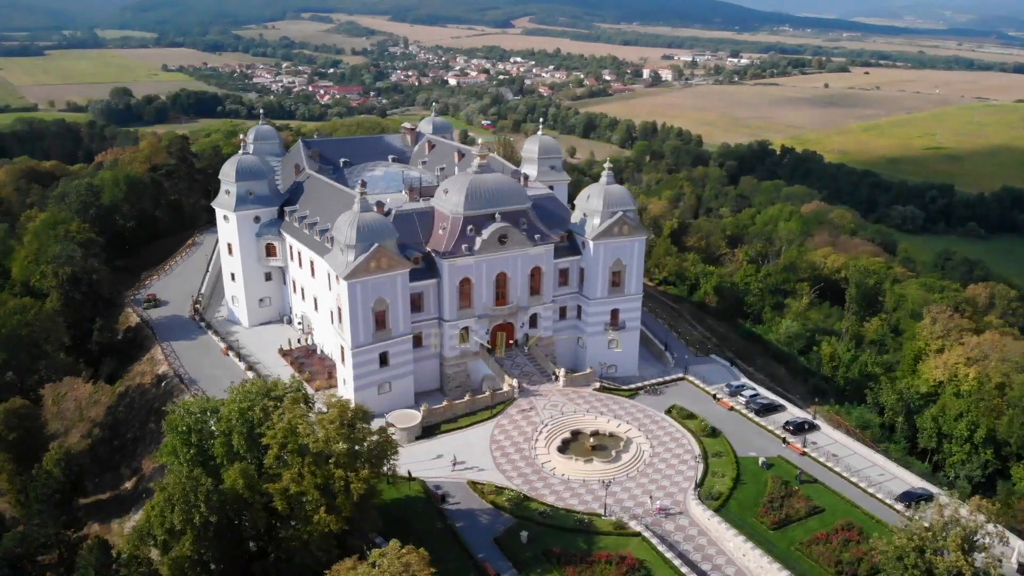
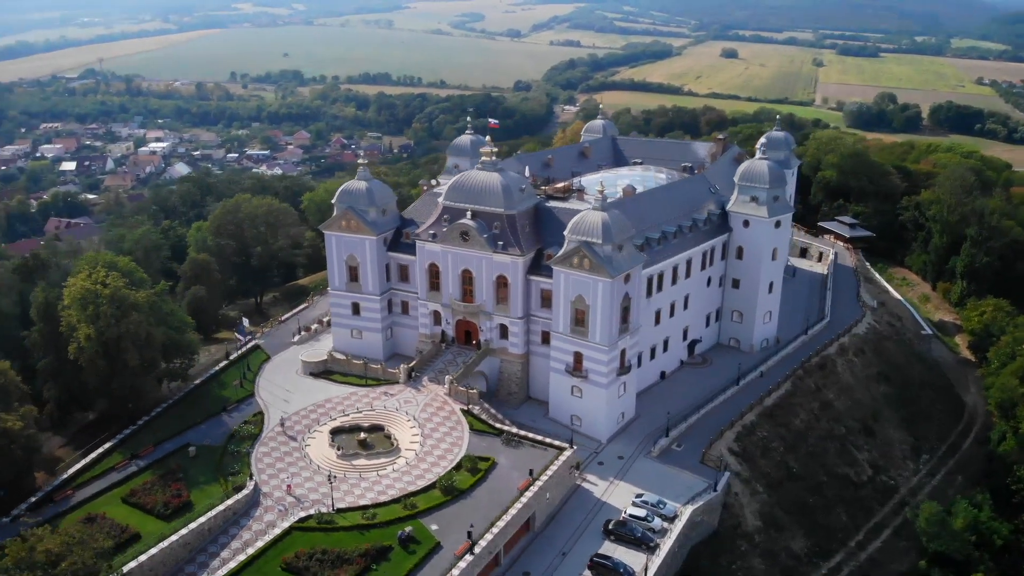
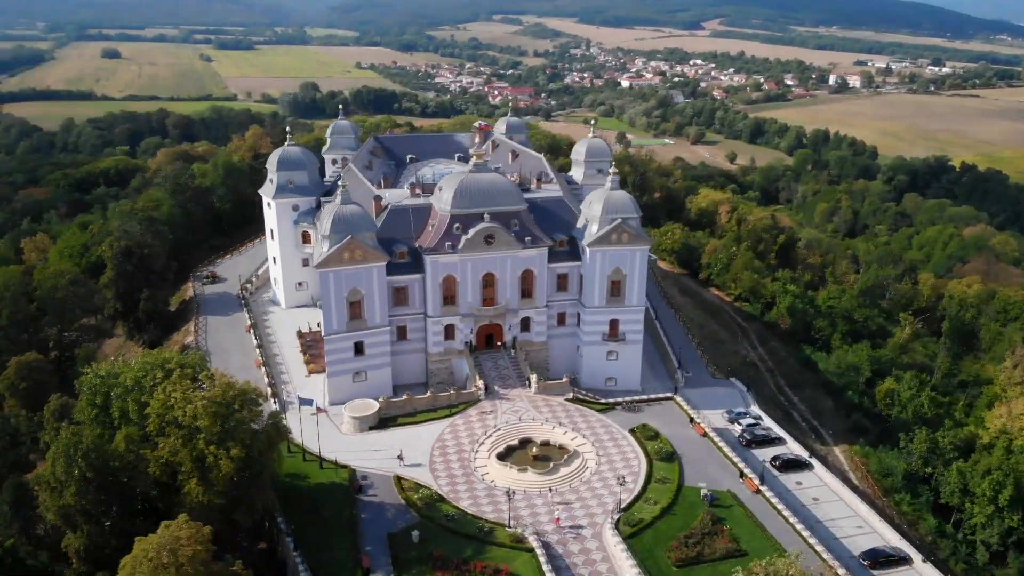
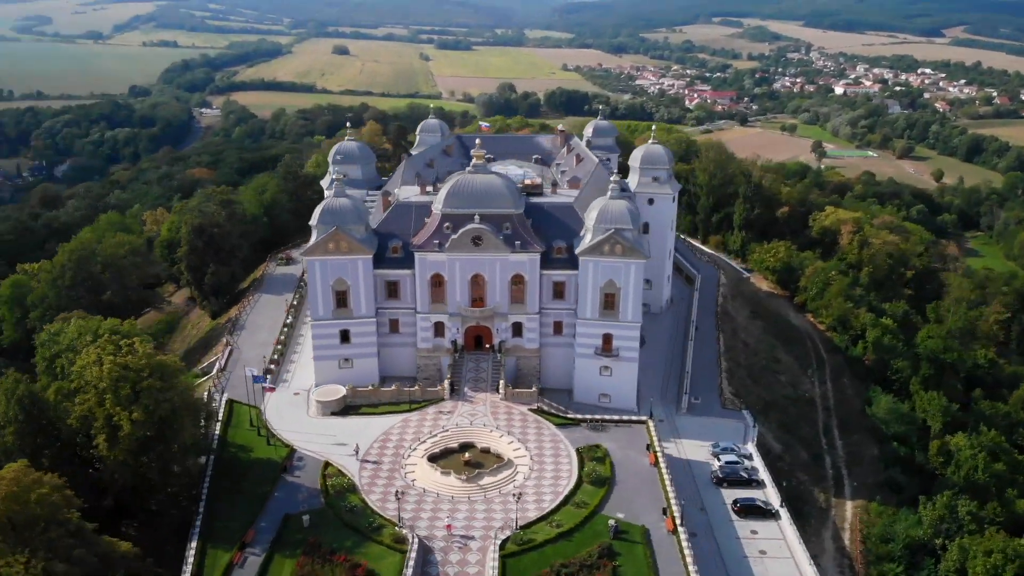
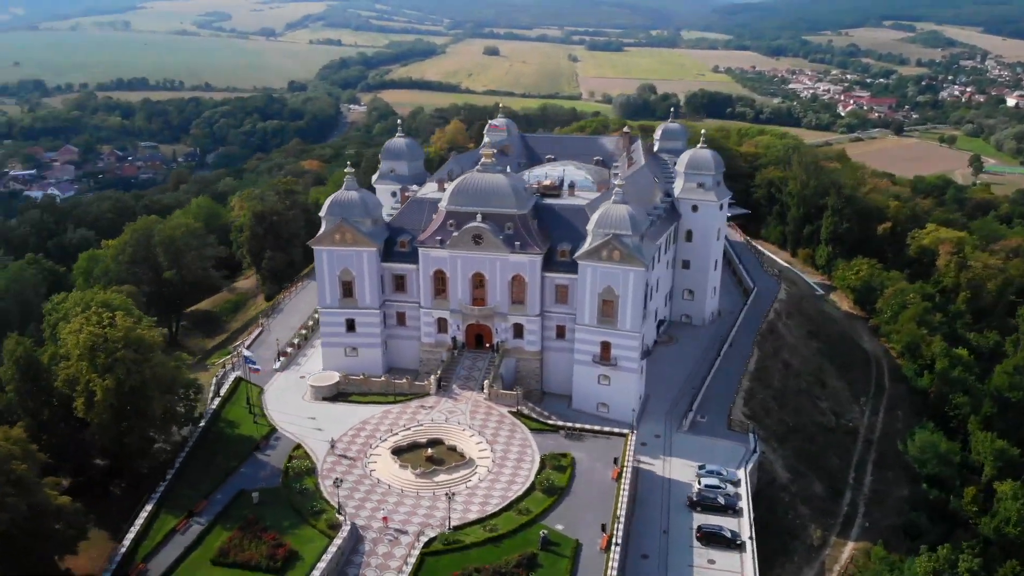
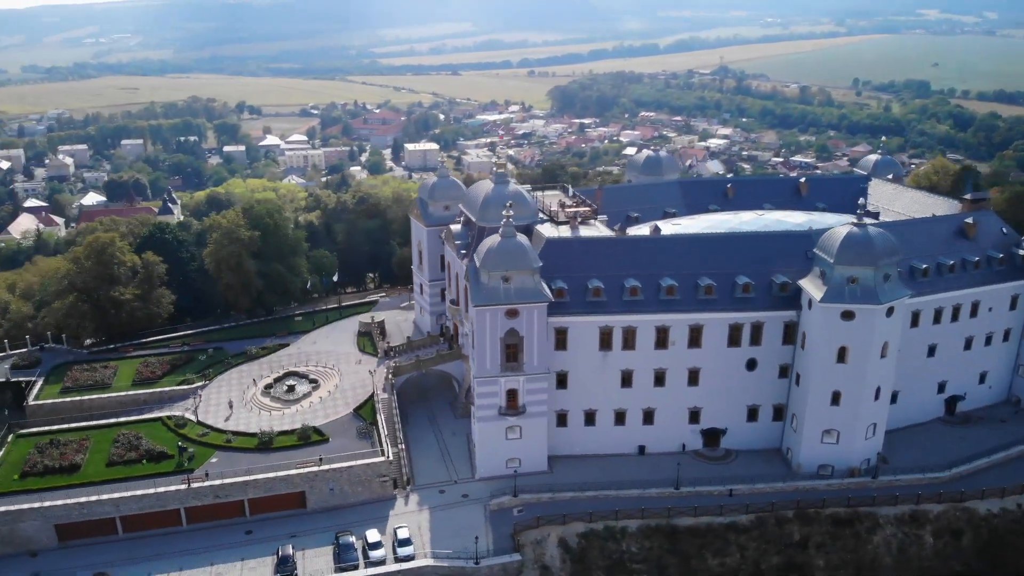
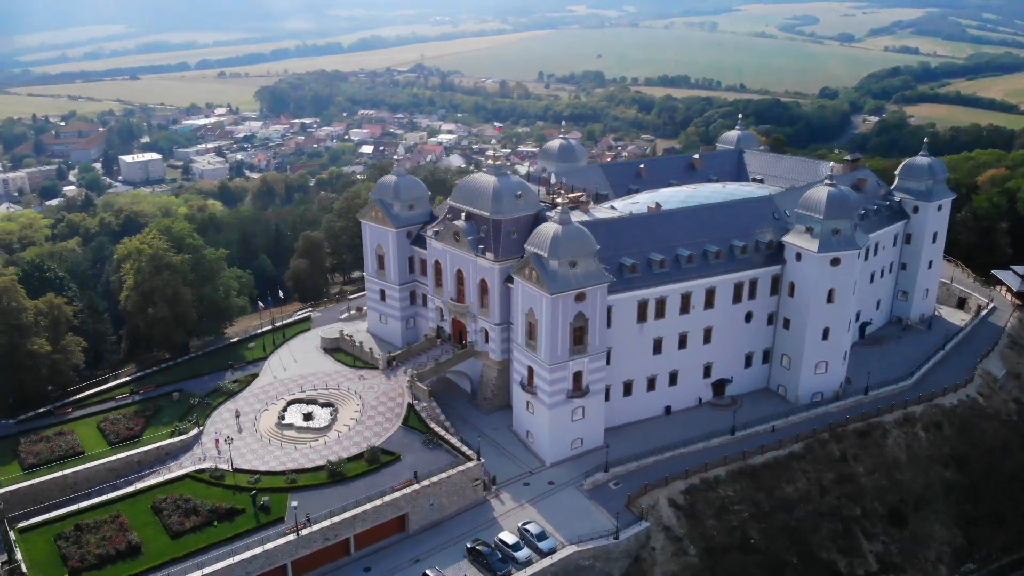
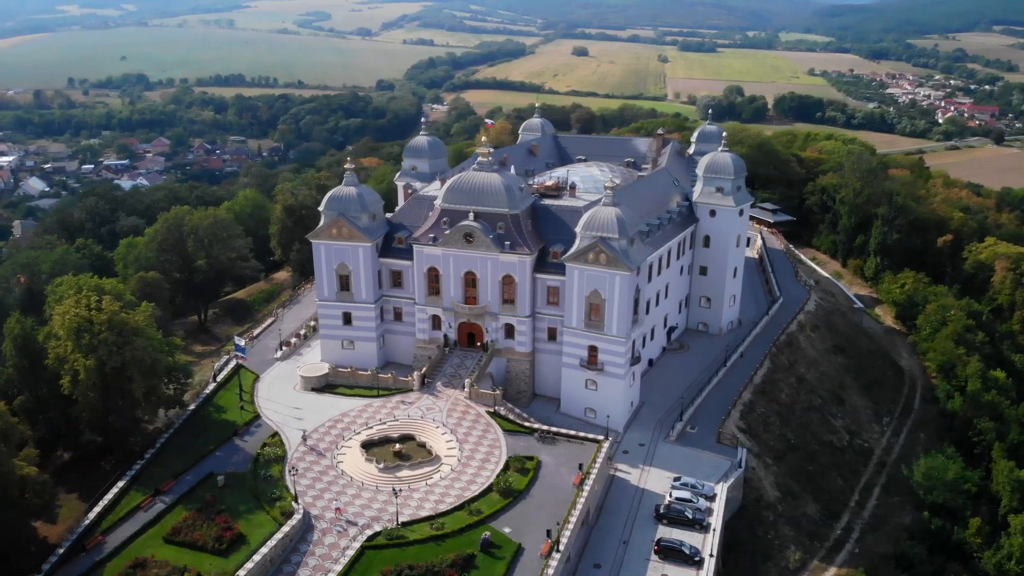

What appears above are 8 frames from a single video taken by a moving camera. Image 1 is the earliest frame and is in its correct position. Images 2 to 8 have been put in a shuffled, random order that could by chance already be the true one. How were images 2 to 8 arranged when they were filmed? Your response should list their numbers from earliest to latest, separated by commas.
3, 4, 5, 8, 2, 7, 6
